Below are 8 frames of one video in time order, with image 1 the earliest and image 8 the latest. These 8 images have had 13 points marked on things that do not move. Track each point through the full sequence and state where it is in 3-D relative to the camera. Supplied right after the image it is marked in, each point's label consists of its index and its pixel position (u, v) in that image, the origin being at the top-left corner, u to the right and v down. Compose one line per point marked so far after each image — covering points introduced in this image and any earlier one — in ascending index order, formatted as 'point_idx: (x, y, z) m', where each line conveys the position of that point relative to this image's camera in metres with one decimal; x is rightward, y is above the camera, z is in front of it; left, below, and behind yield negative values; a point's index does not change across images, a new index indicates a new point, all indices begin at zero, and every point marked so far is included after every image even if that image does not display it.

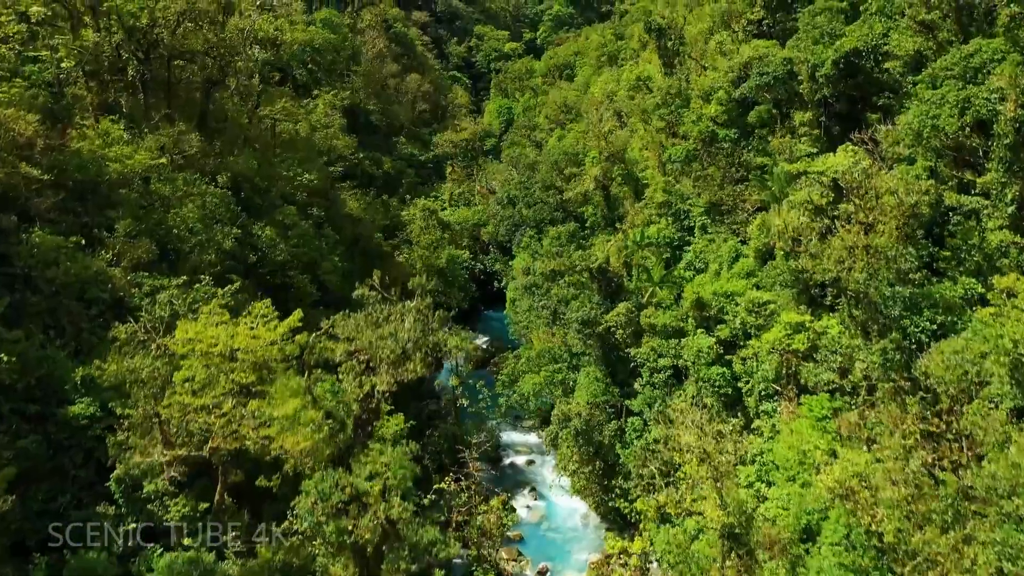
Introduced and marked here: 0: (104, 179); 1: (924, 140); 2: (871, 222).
0: (-10.0, +2.7, +19.6) m
1: (+9.6, +3.4, +18.5) m
2: (+7.8, +1.2, +17.3) m
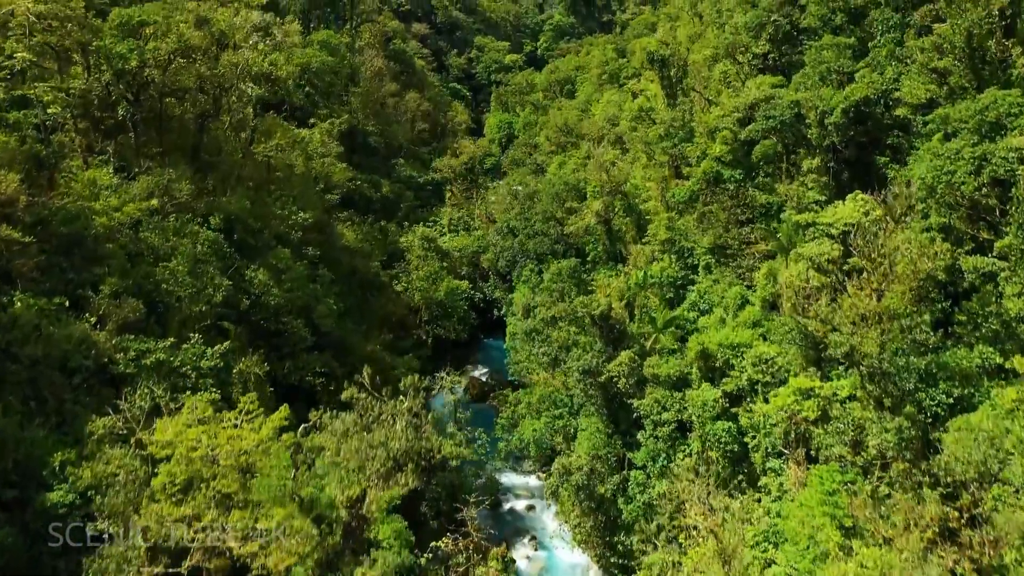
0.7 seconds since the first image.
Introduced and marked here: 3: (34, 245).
0: (-10.0, +1.3, +19.0) m
1: (+9.5, +2.0, +17.9) m
2: (+7.8, -0.1, +16.7) m
3: (-10.4, +0.9, +17.4) m
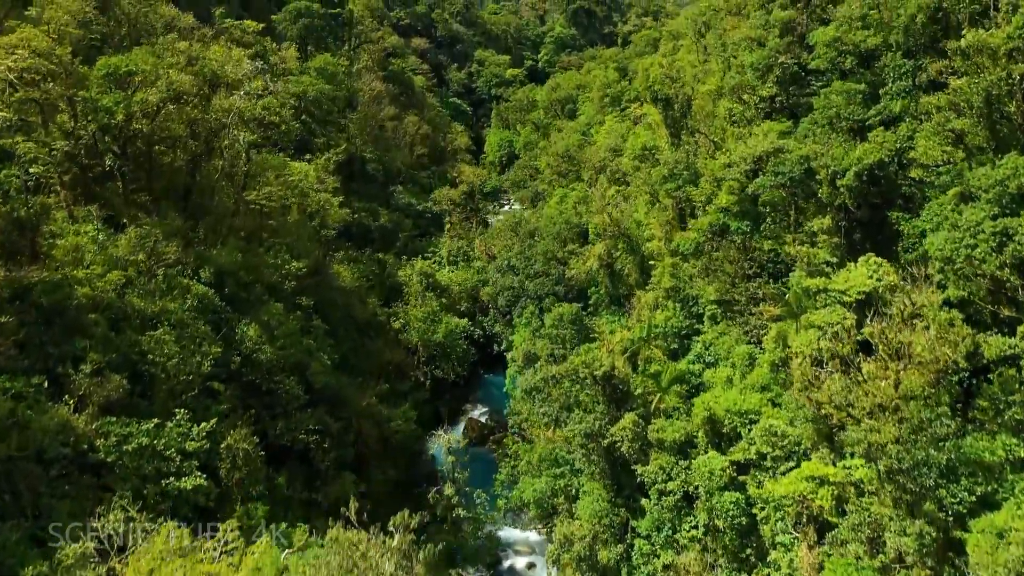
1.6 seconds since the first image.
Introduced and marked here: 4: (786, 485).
0: (-10.1, -0.3, +18.3) m
1: (+9.5, +0.4, +17.1) m
2: (+7.8, -1.7, +15.9) m
3: (-10.4, -0.7, +16.7) m
4: (+5.9, -4.2, +17.3) m
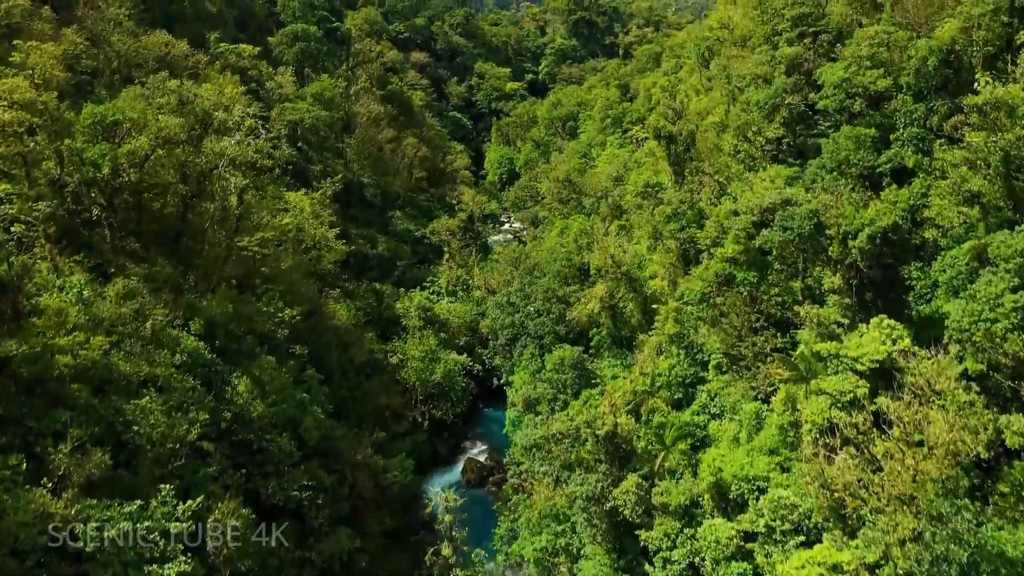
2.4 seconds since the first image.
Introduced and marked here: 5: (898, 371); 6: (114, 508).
0: (-10.1, -1.8, +17.6) m
1: (+9.5, -1.1, +16.4) m
2: (+7.7, -3.2, +15.2) m
3: (-10.5, -2.2, +16.0) m
4: (+5.9, -5.7, +16.6) m
5: (+8.5, -1.8, +17.6) m
6: (-7.9, -4.4, +16.0) m
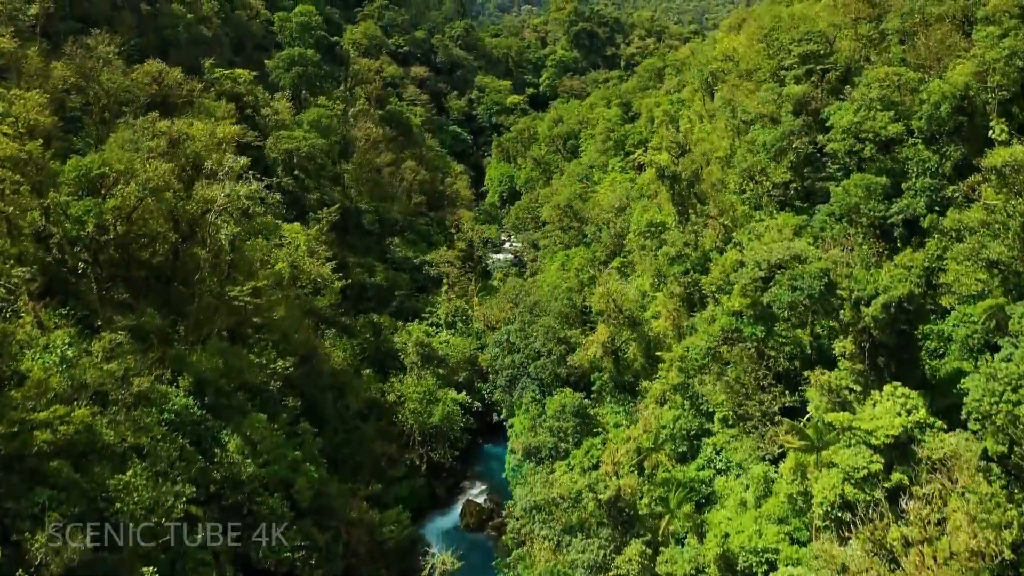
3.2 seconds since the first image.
0: (-10.1, -3.4, +16.9) m
1: (+9.4, -2.6, +15.7) m
2: (+7.7, -4.8, +14.5) m
3: (-10.5, -3.8, +15.3) m
4: (+5.9, -7.2, +15.8) m
5: (+8.5, -3.4, +16.8) m
6: (-8.0, -5.9, +15.2) m
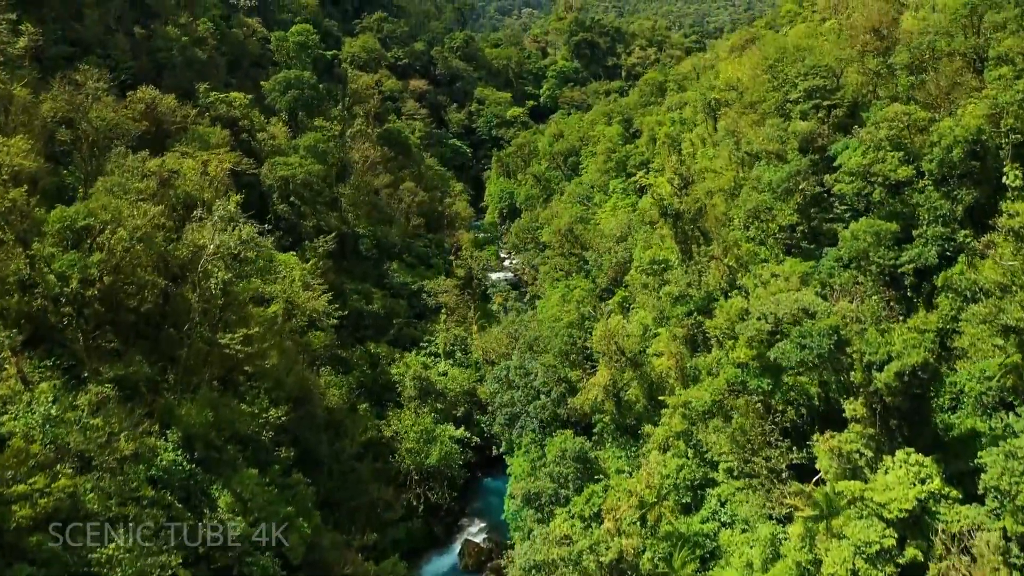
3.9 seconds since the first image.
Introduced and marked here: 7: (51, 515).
0: (-10.2, -4.8, +16.2) m
1: (+9.4, -4.0, +15.0) m
2: (+7.7, -6.1, +13.8) m
3: (-10.5, -5.1, +14.6) m
4: (+5.8, -8.6, +15.2) m
5: (+8.4, -4.7, +16.2) m
6: (-8.0, -7.3, +14.6) m
7: (-9.8, -4.9, +17.0) m
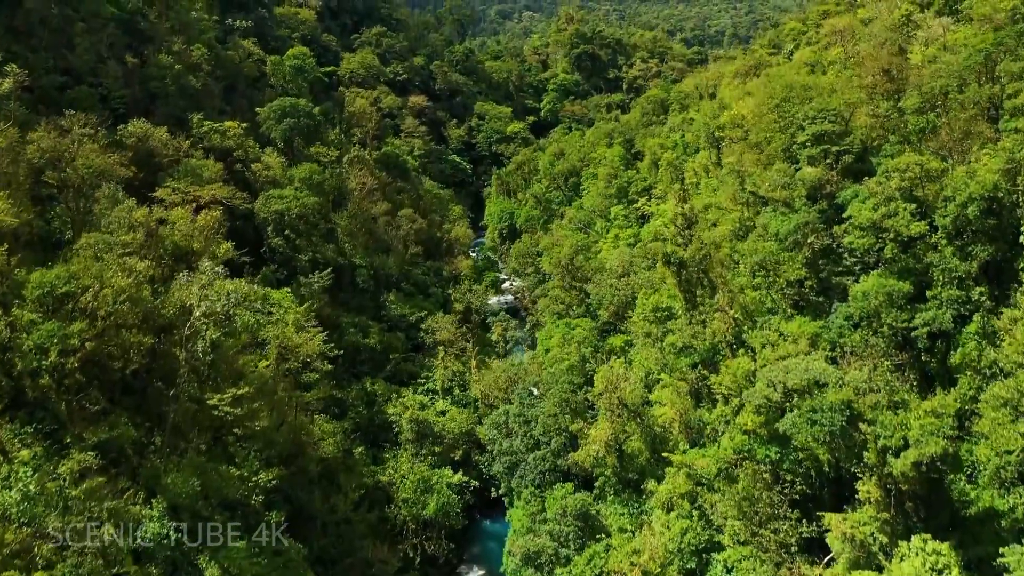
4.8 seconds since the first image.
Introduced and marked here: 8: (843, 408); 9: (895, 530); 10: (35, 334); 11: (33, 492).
0: (-10.2, -6.4, +15.4) m
1: (+9.4, -5.6, +14.2) m
2: (+7.6, -7.8, +13.0) m
3: (-10.6, -6.8, +13.8) m
4: (+5.8, -10.3, +14.4) m
5: (+8.4, -6.4, +15.3) m
6: (-8.1, -9.0, +13.8) m
7: (-9.9, -6.6, +16.2) m
8: (+7.6, -2.7, +18.5) m
9: (+8.4, -5.3, +17.6) m
10: (-11.7, -1.0, +19.6) m
11: (-10.8, -4.8, +18.0) m
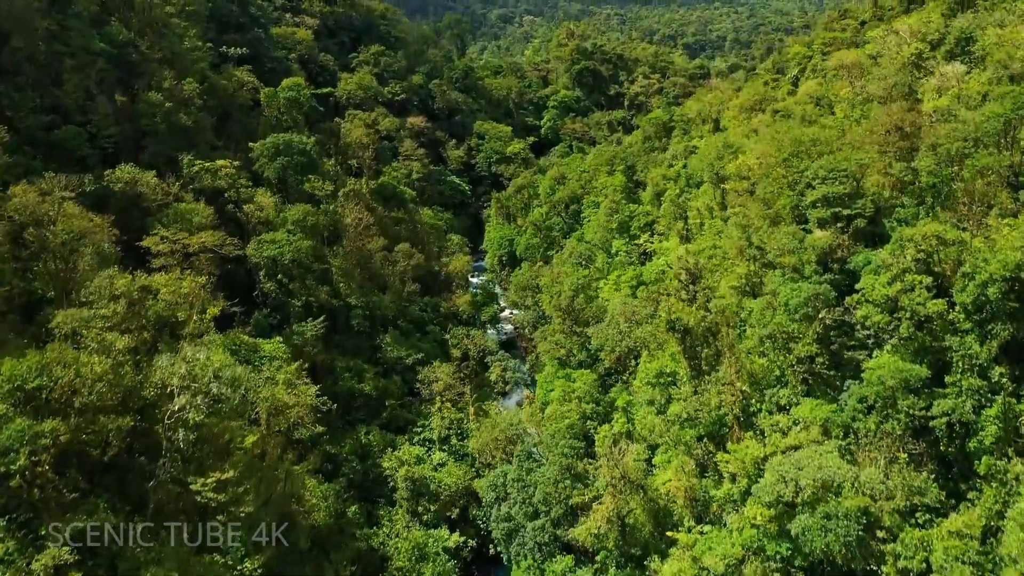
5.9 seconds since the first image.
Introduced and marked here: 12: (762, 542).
0: (-10.3, -8.6, +14.4) m
1: (+9.3, -7.8, +13.1) m
2: (+7.5, -9.9, +12.0) m
3: (-10.7, -9.0, +12.8) m
4: (+5.7, -12.4, +13.3) m
5: (+8.3, -8.5, +14.3) m
6: (-8.1, -11.1, +12.8) m
7: (-9.9, -8.7, +15.2) m
8: (+7.6, -4.9, +17.4) m
9: (+8.3, -7.5, +16.5) m
10: (-11.7, -3.1, +18.5) m
11: (-10.9, -6.9, +17.0) m
12: (+6.3, -6.2, +20.1) m
